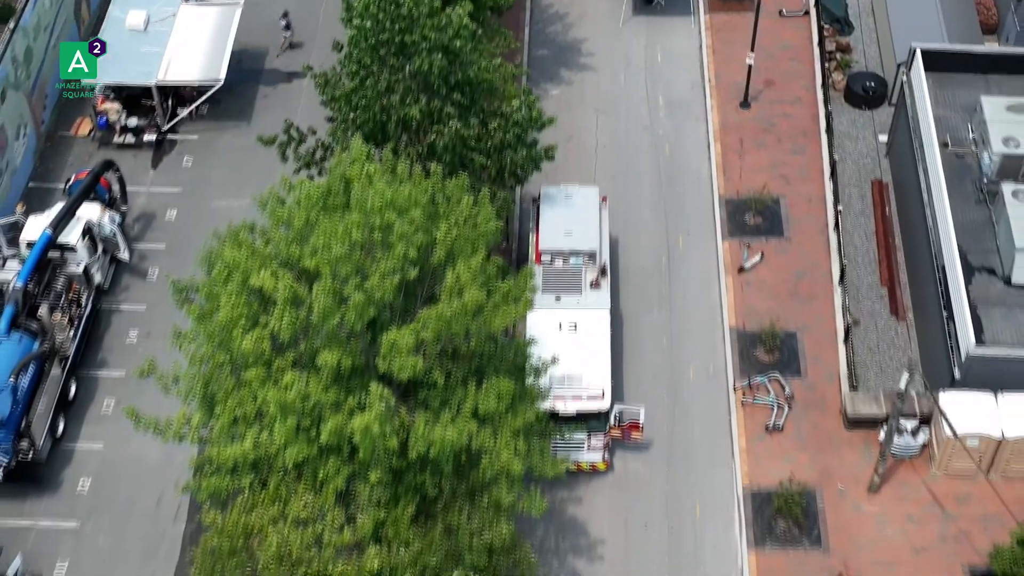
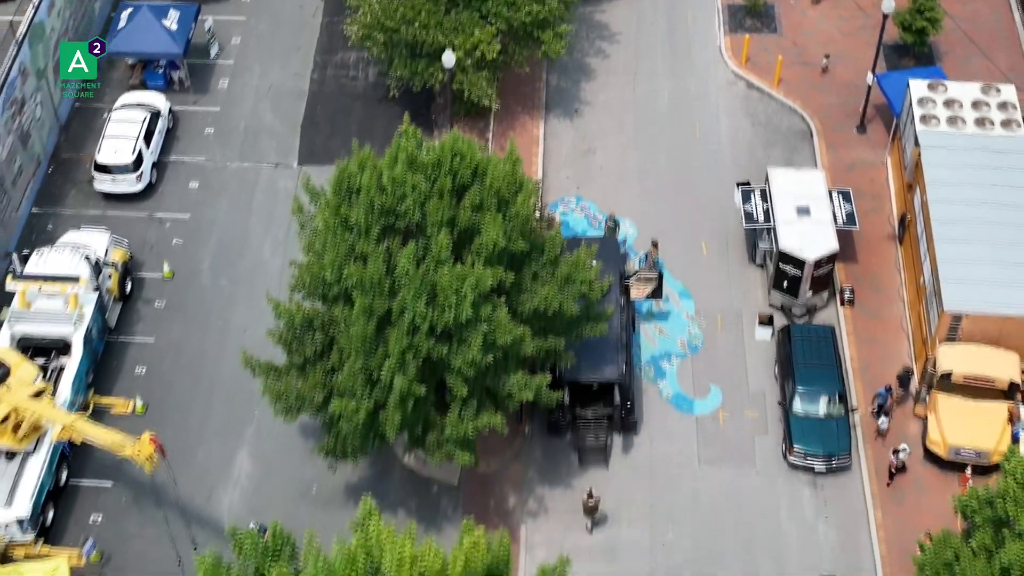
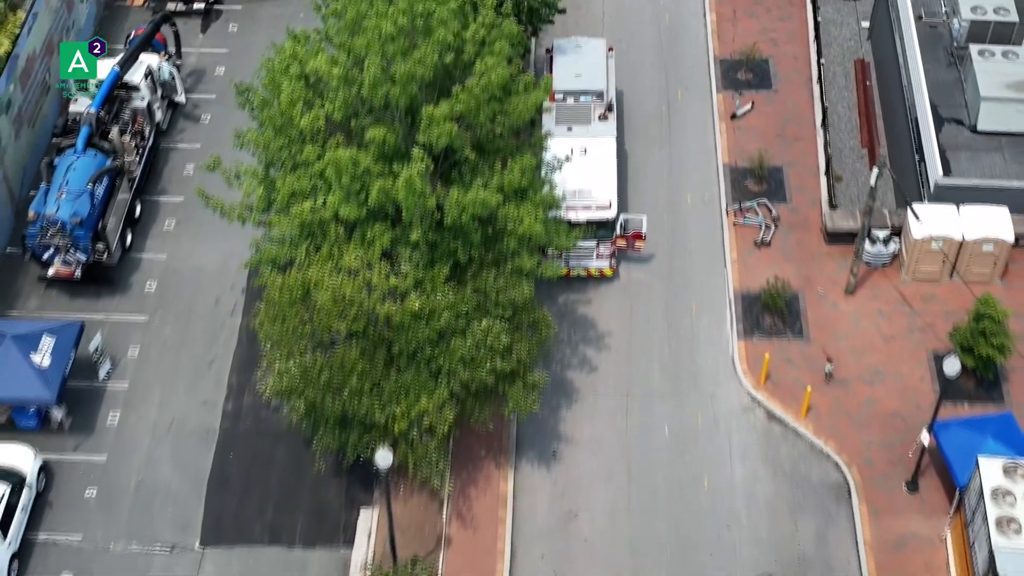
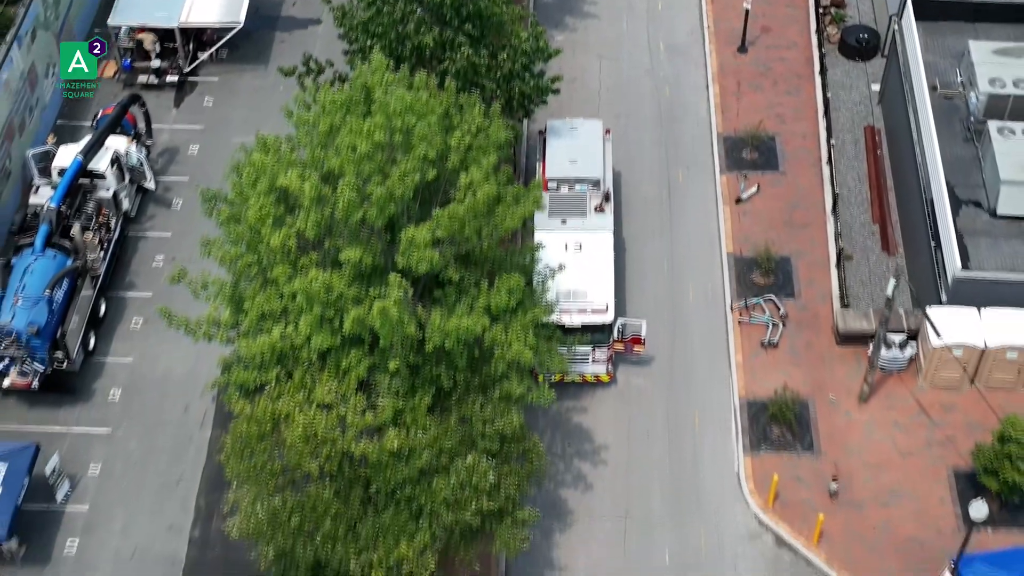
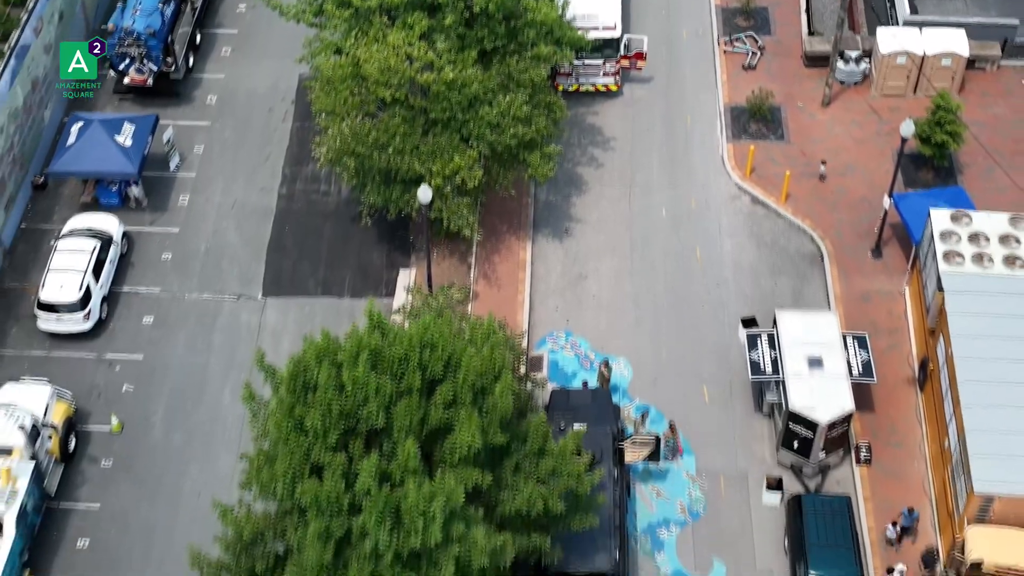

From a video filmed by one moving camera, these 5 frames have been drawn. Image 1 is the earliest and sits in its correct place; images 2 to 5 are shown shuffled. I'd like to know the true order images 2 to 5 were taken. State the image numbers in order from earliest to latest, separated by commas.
4, 3, 5, 2
